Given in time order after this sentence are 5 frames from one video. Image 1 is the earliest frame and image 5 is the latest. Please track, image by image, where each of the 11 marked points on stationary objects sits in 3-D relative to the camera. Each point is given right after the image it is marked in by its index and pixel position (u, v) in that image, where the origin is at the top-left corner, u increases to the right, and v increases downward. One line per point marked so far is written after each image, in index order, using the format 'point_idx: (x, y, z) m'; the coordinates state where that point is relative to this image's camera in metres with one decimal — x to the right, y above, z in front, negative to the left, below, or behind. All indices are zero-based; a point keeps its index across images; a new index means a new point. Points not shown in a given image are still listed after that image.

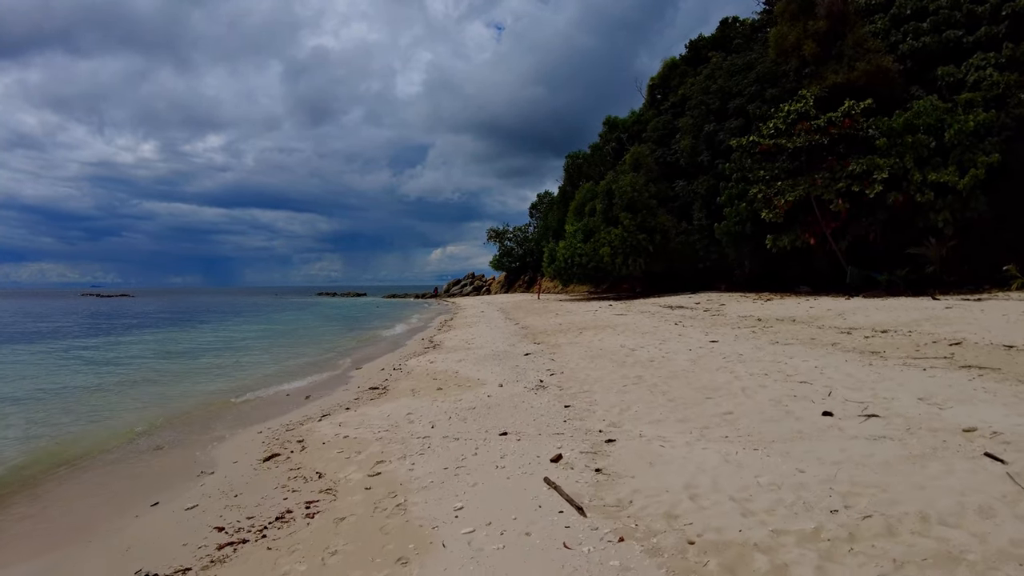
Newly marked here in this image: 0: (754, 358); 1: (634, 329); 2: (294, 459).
0: (+4.5, -1.3, +9.2) m
1: (+3.6, -1.2, +14.4) m
2: (-2.6, -2.1, +5.9) m
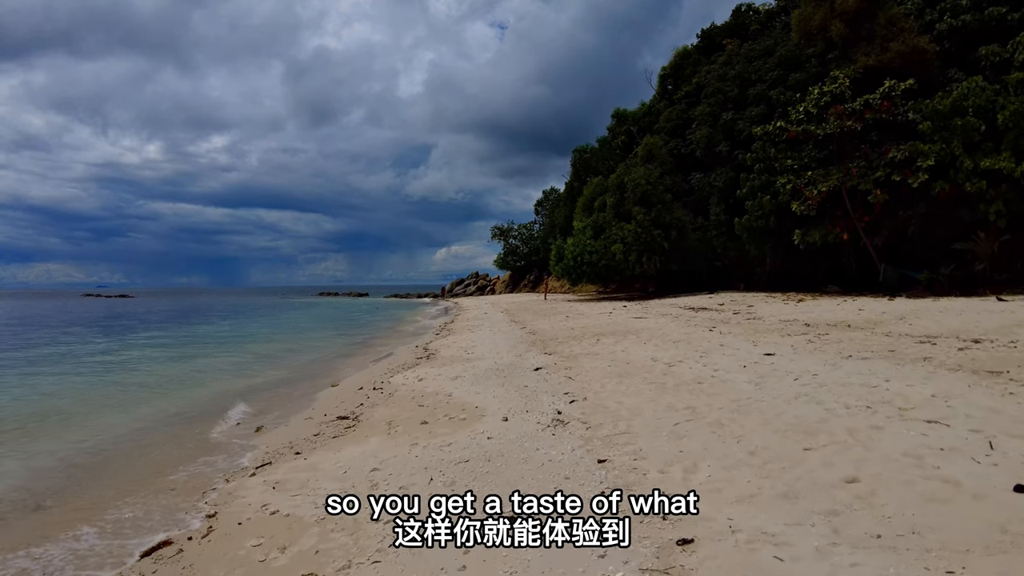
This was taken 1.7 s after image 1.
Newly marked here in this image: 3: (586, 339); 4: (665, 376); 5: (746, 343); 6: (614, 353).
0: (+4.6, -1.3, +7.0) m
1: (+3.8, -1.2, +12.2) m
2: (-2.6, -2.1, +3.8) m
3: (+1.9, -1.3, +13.0) m
4: (+2.5, -1.5, +8.0) m
5: (+5.0, -1.2, +10.5) m
6: (+2.2, -1.4, +10.6) m
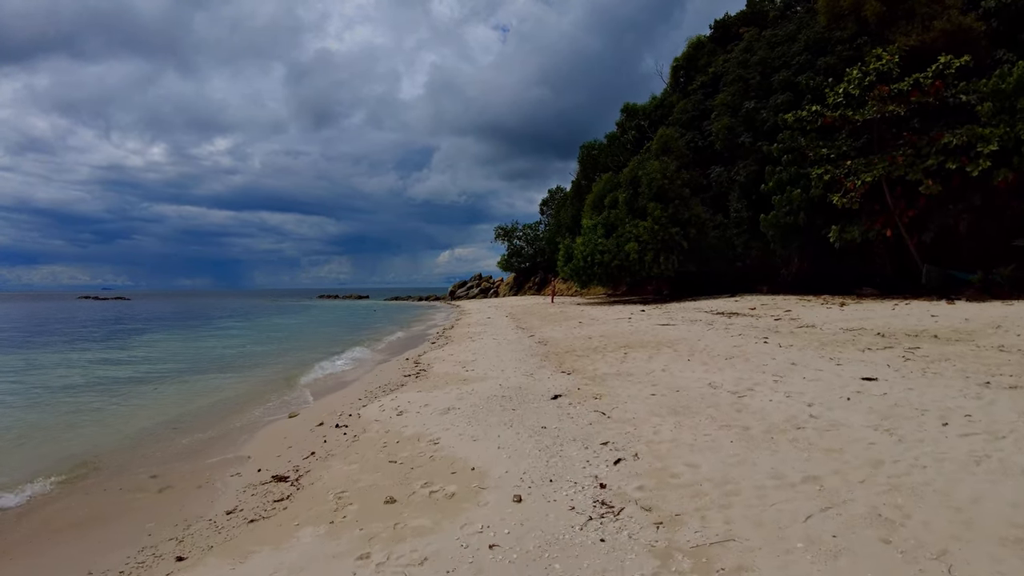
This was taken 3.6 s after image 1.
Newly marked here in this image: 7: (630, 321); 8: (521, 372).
0: (+4.8, -1.3, +4.7) m
1: (+4.0, -1.3, +9.9) m
2: (-2.4, -2.1, +1.5) m
3: (+2.1, -1.4, +10.6) m
4: (+2.7, -1.5, +5.7) m
5: (+5.1, -1.2, +8.1) m
6: (+2.4, -1.4, +8.2) m
7: (+4.1, -1.1, +17.0) m
8: (+0.1, -1.5, +9.1) m
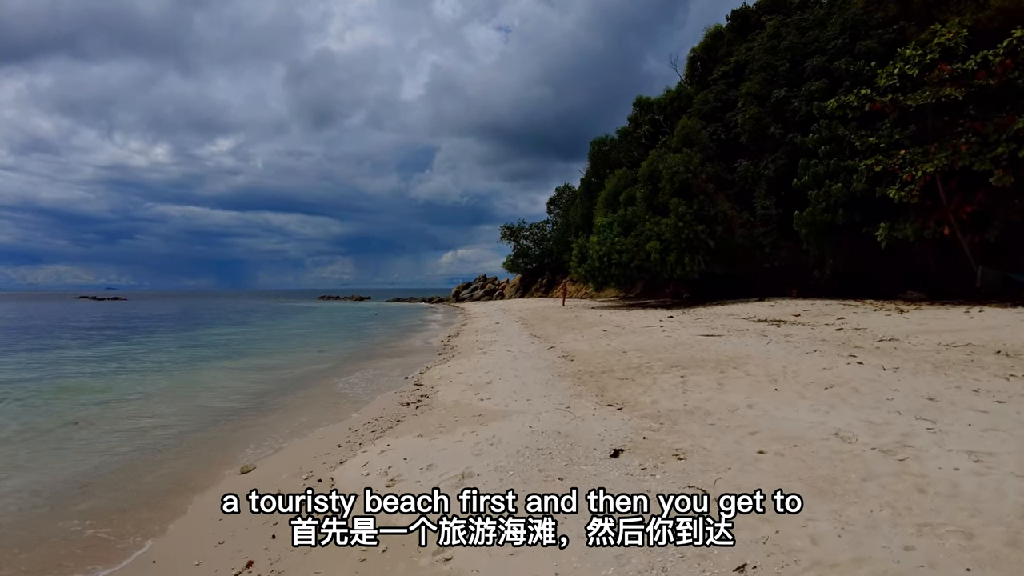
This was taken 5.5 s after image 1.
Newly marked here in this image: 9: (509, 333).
0: (+5.2, -1.4, +2.4) m
1: (+4.4, -1.4, +7.7) m
2: (-2.0, -2.1, -0.6) m
3: (+2.5, -1.5, +8.4) m
4: (+3.1, -1.6, +3.5) m
5: (+5.6, -1.3, +5.9) m
6: (+2.8, -1.5, +6.0) m
7: (+4.6, -1.3, +14.8) m
8: (+0.6, -1.6, +6.9) m
9: (-0.1, -1.7, +17.9) m
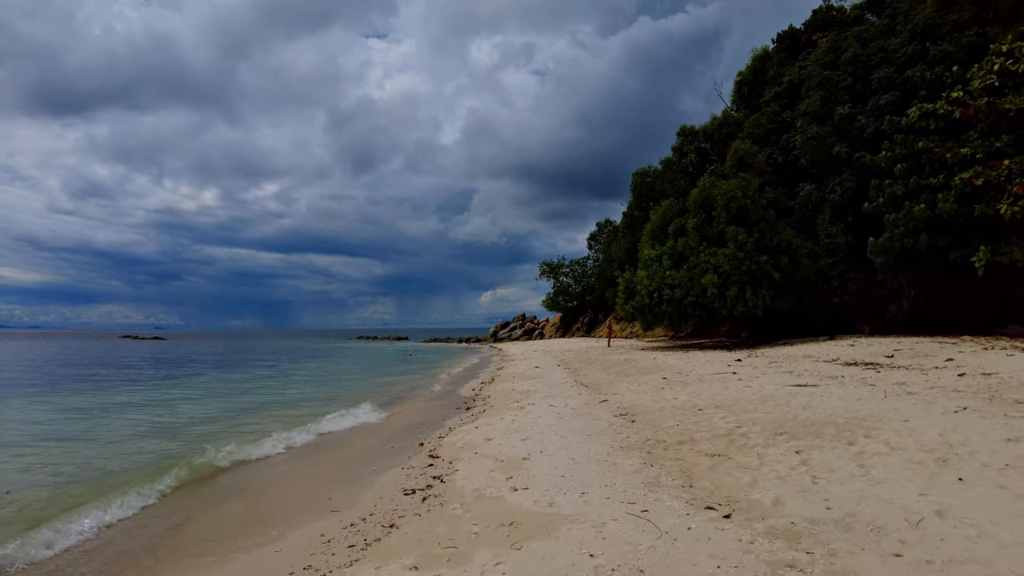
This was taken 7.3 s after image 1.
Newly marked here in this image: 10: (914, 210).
0: (+5.3, -1.4, -0.1) m
1: (+4.9, -1.8, +5.2) m
2: (-2.2, -2.0, -2.6) m
3: (+3.1, -2.0, +6.1) m
4: (+3.3, -1.7, +1.1) m
5: (+5.9, -1.6, +3.3) m
6: (+3.2, -1.8, +3.7) m
7: (+5.6, -2.2, +12.3) m
8: (+1.0, -2.0, +4.7) m
9: (+1.2, -2.9, +15.7) m
10: (+16.1, +3.1, +19.2) m
